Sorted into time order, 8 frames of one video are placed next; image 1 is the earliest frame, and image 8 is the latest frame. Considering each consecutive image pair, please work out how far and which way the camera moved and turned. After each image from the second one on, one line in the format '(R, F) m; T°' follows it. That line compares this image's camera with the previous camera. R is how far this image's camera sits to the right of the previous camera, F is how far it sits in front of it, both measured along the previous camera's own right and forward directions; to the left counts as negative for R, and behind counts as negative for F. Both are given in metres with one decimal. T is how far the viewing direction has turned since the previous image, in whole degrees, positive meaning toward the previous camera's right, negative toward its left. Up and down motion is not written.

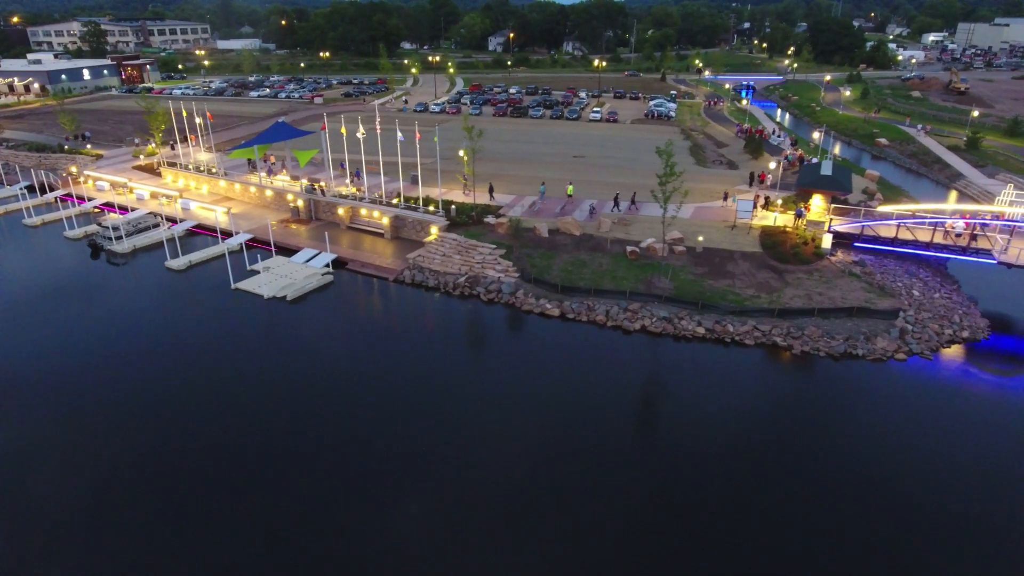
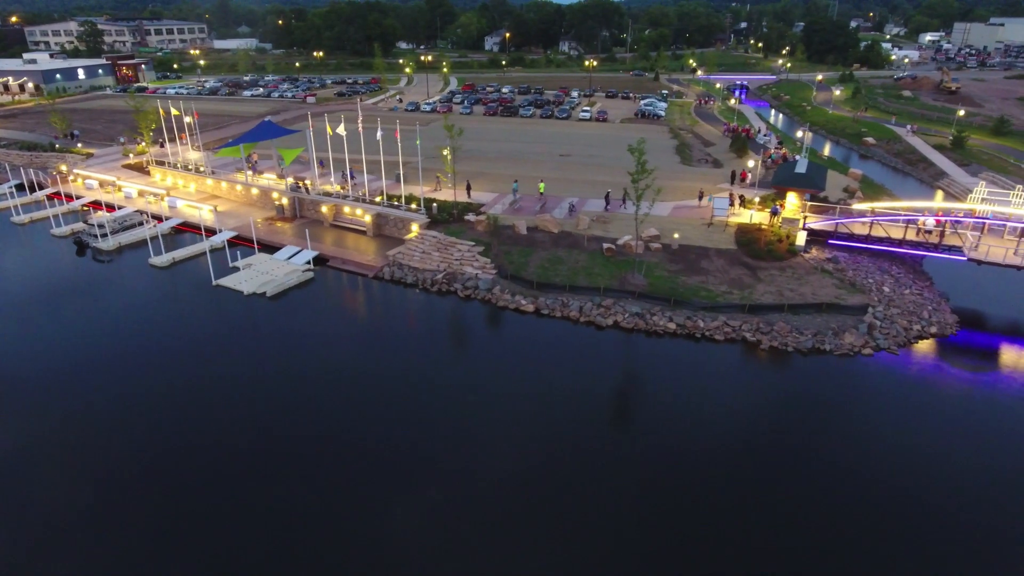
(+1.1, -0.3) m; 0°
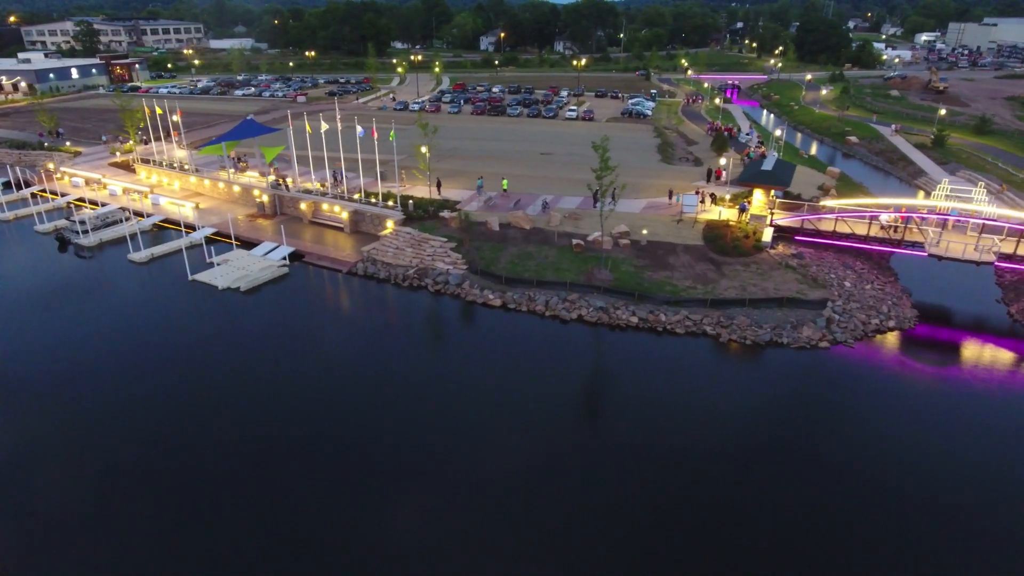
(+1.5, -0.5) m; 0°
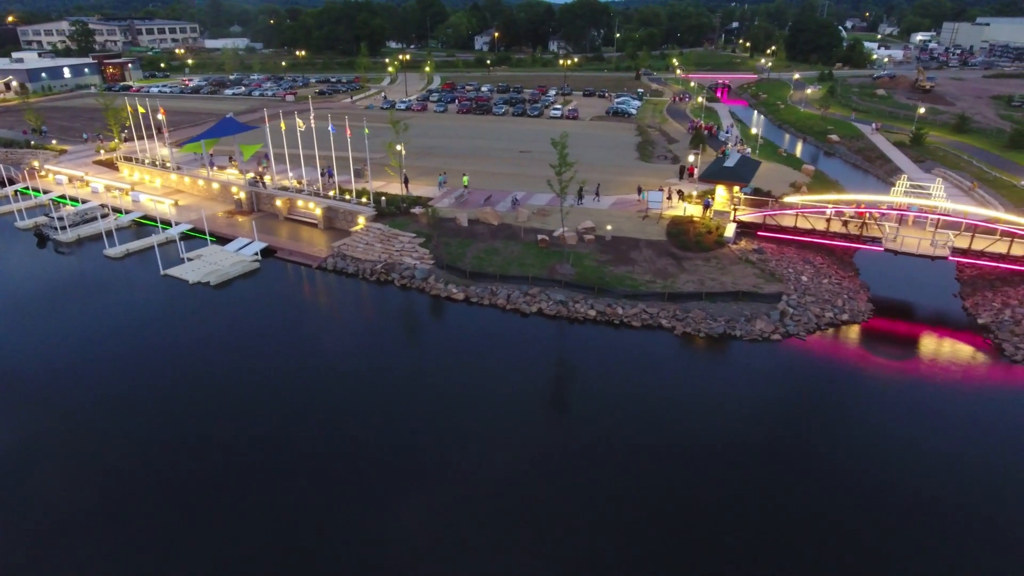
(+1.7, -0.5) m; 0°
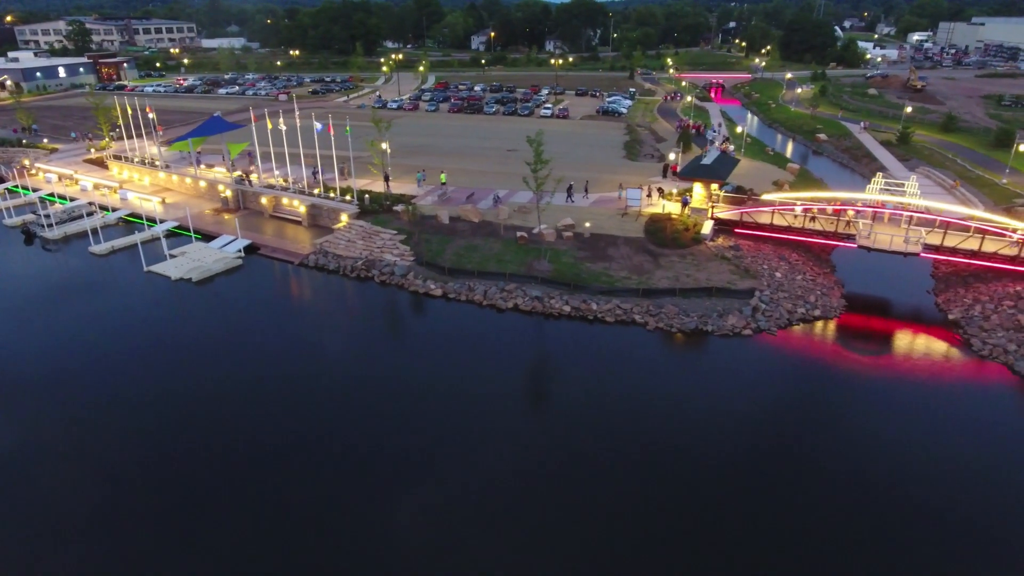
(+1.1, -0.3) m; 0°
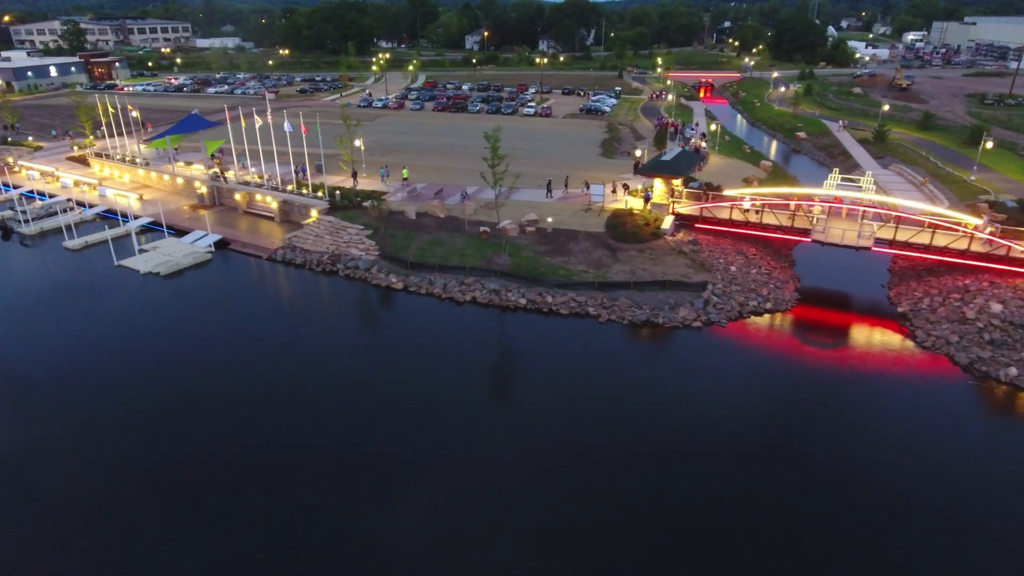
(+1.9, -0.5) m; 0°
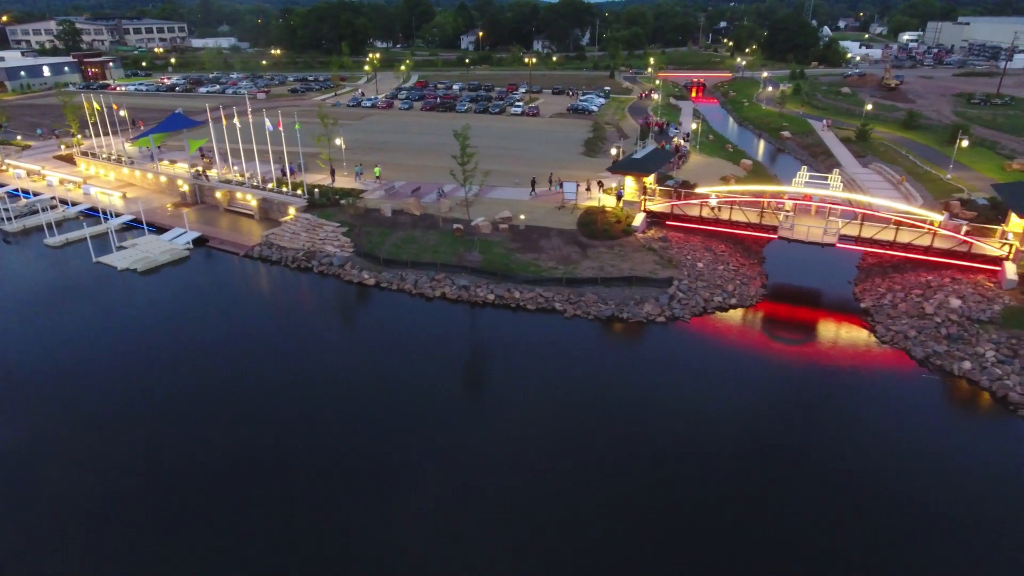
(+1.4, -0.4) m; 0°
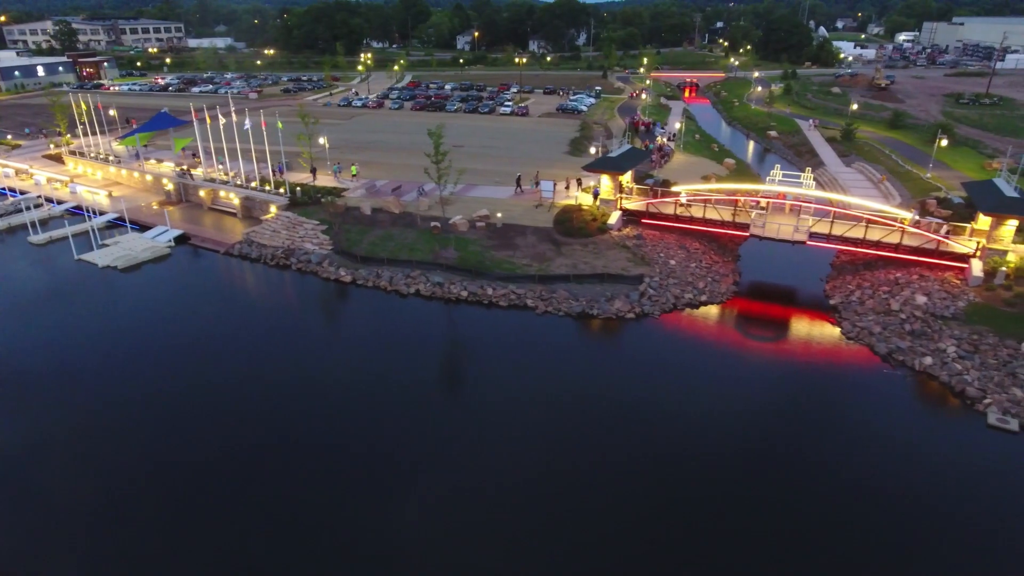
(+1.2, -0.3) m; 0°
